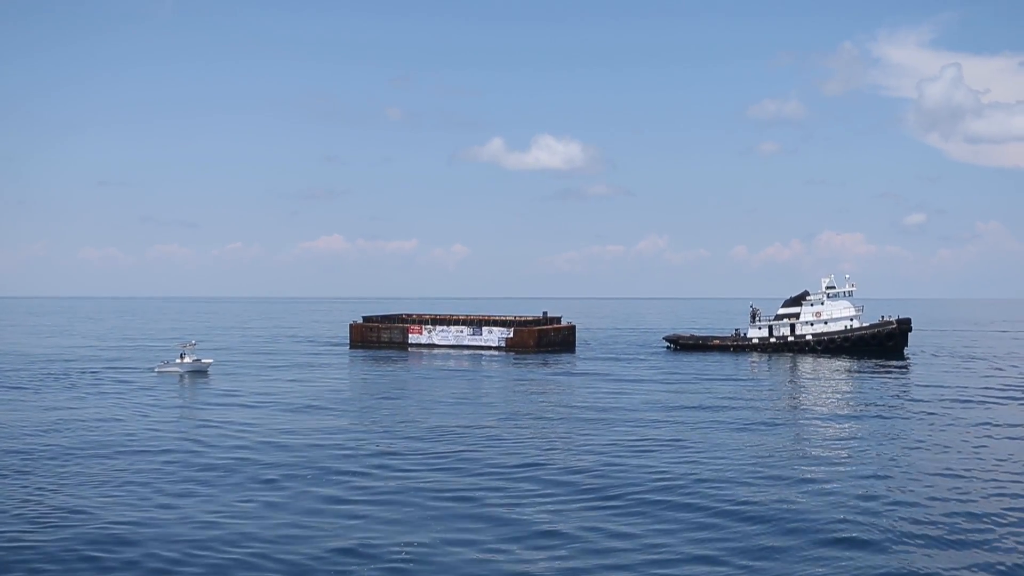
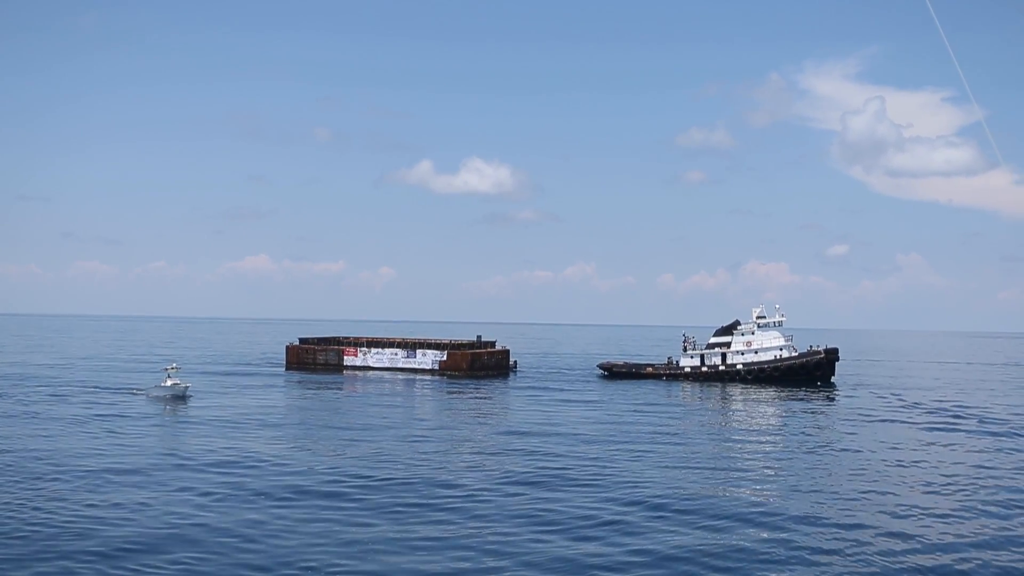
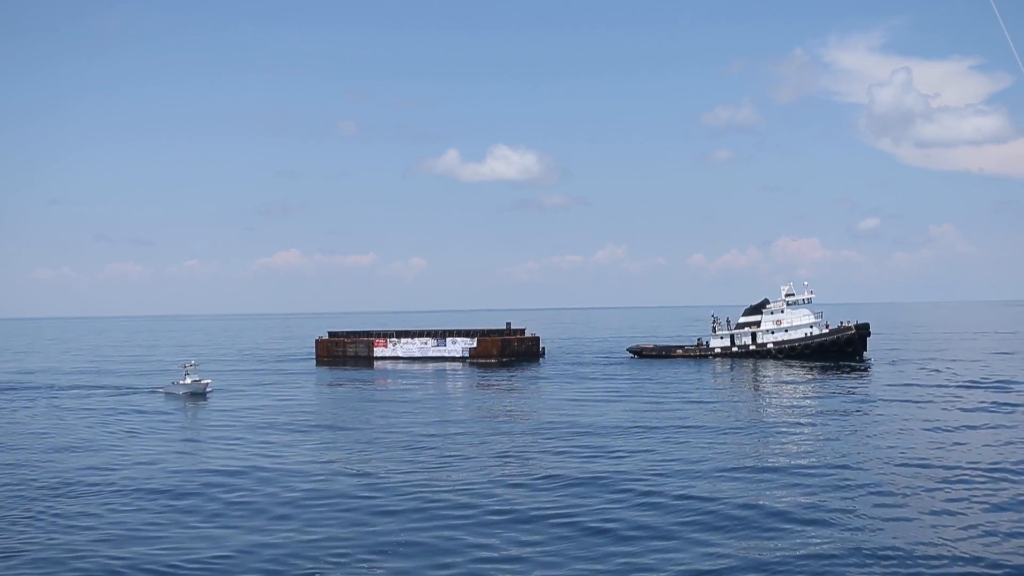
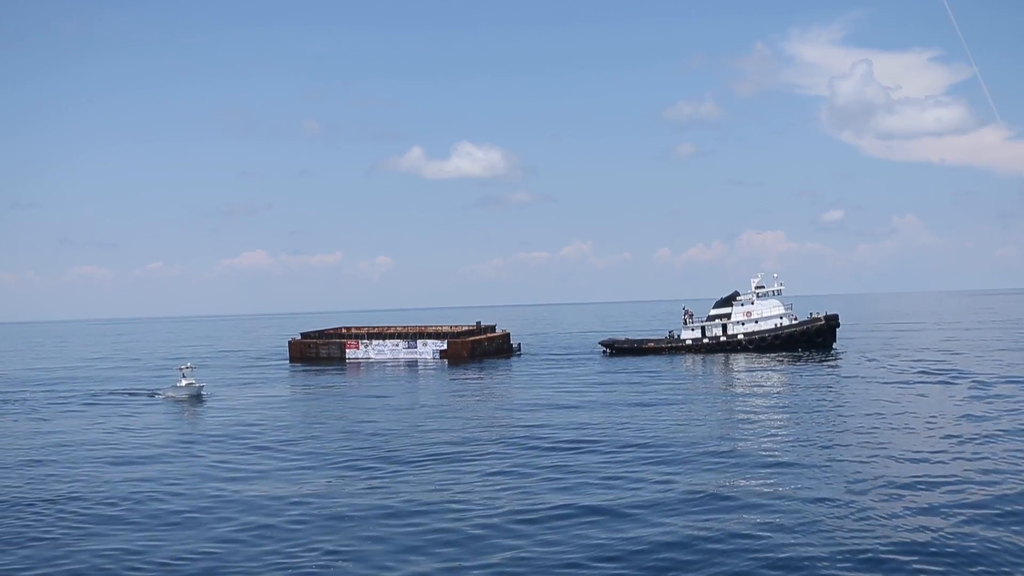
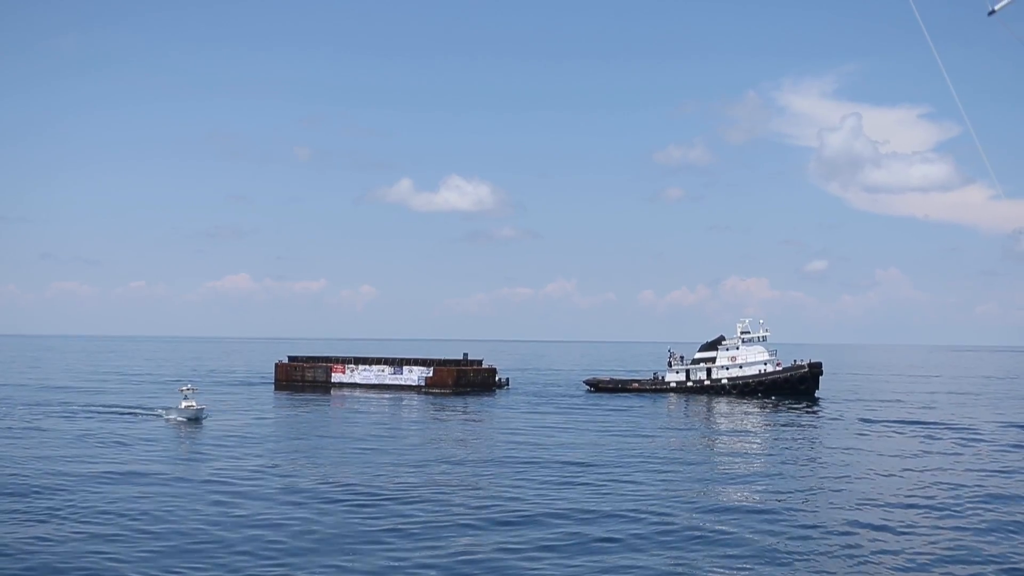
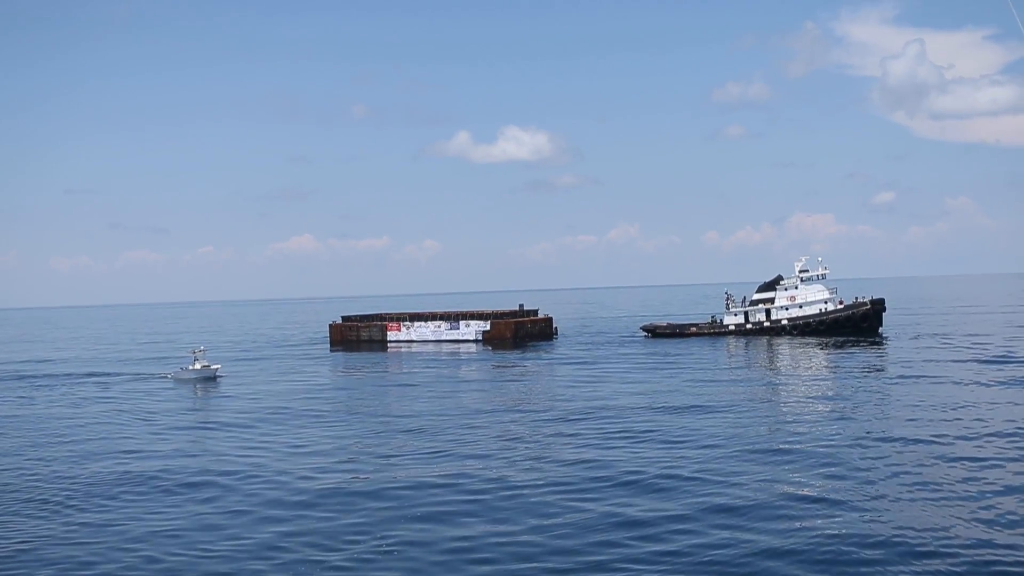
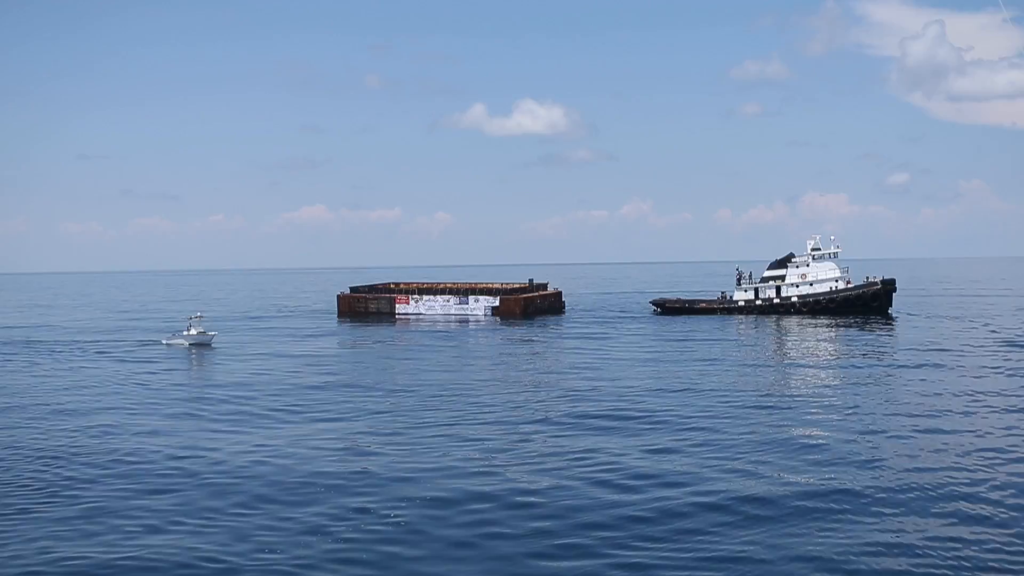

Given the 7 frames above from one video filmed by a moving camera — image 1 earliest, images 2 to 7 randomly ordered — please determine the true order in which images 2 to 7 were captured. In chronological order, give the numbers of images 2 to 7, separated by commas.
7, 6, 3, 2, 4, 5
